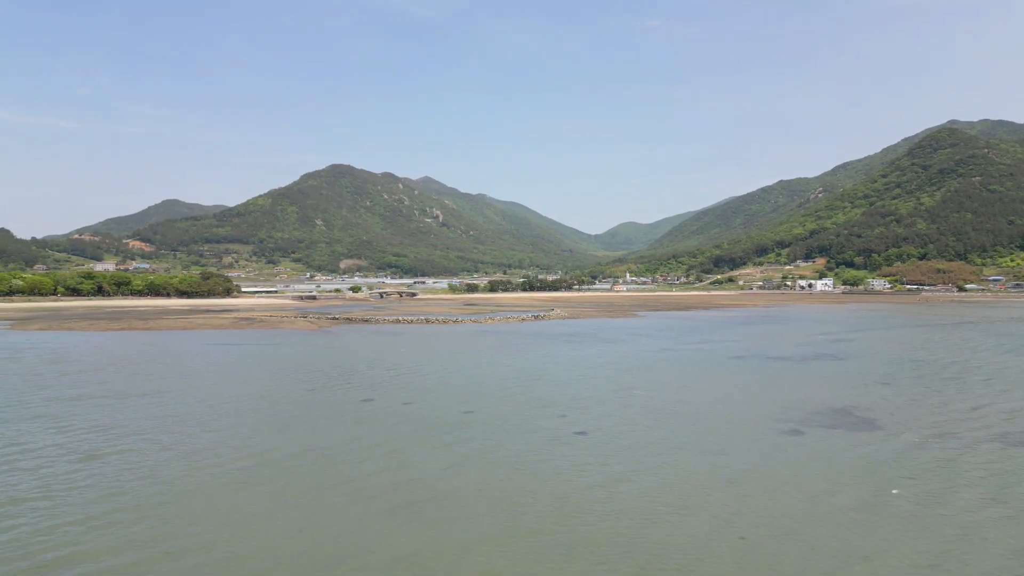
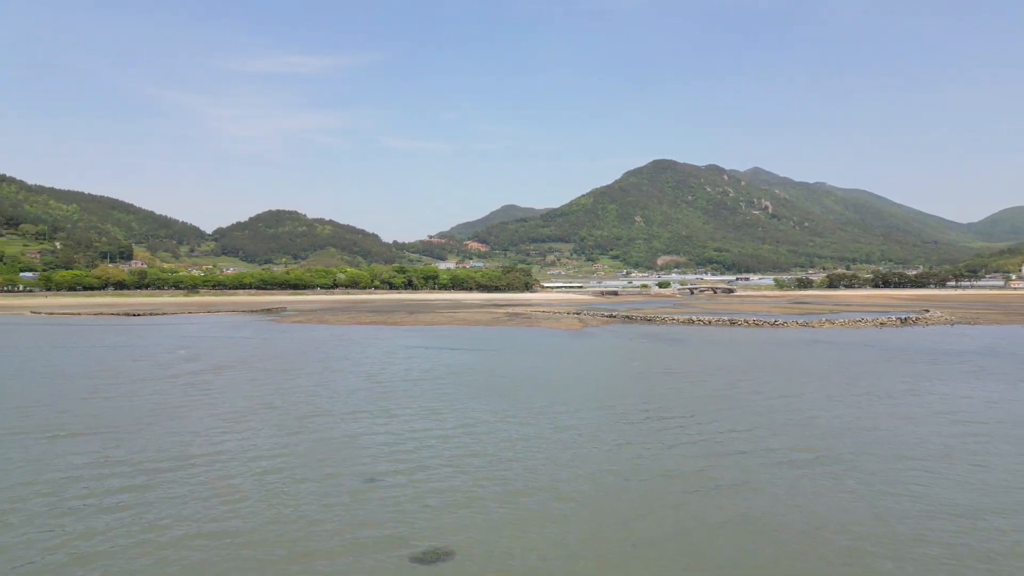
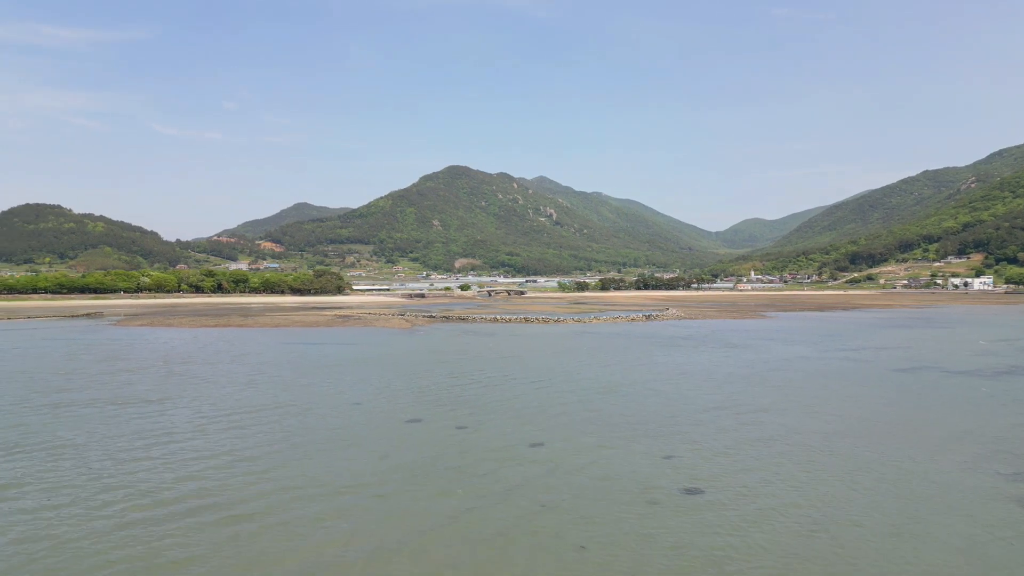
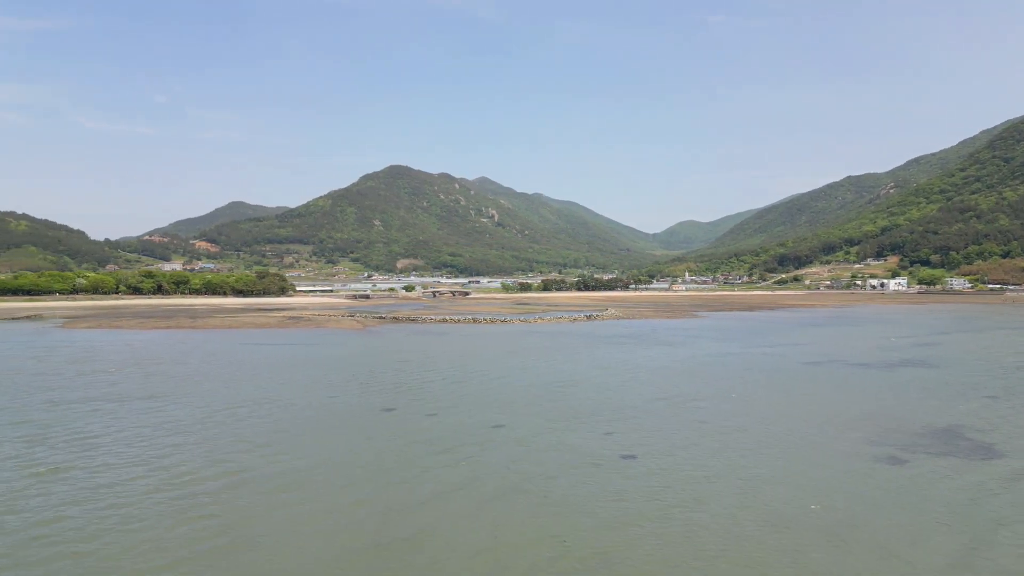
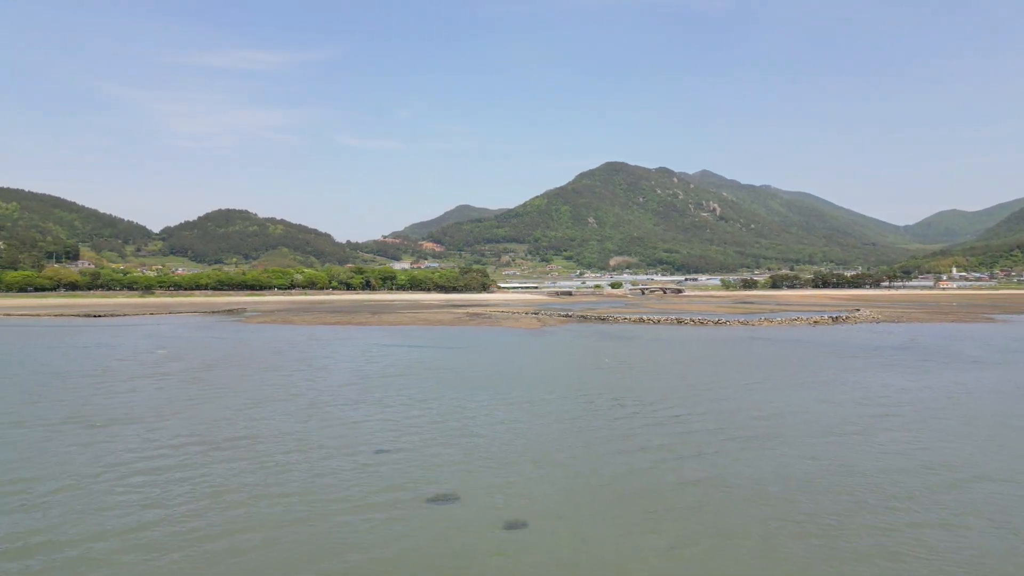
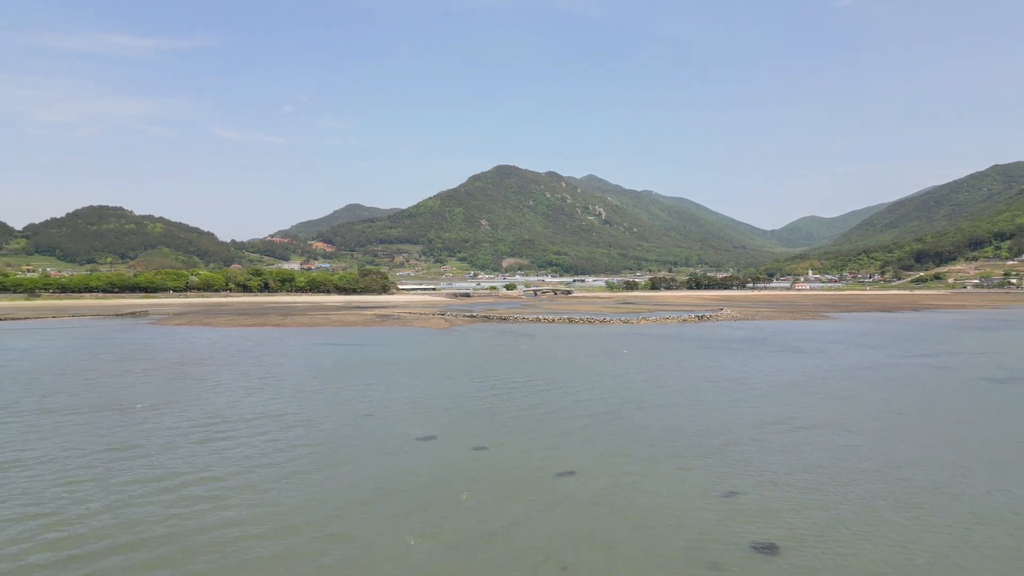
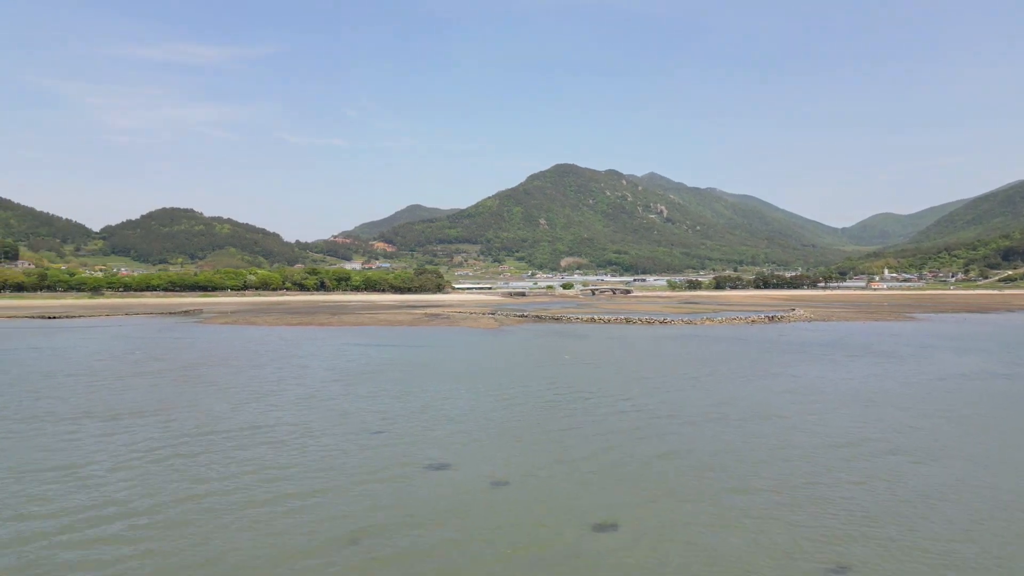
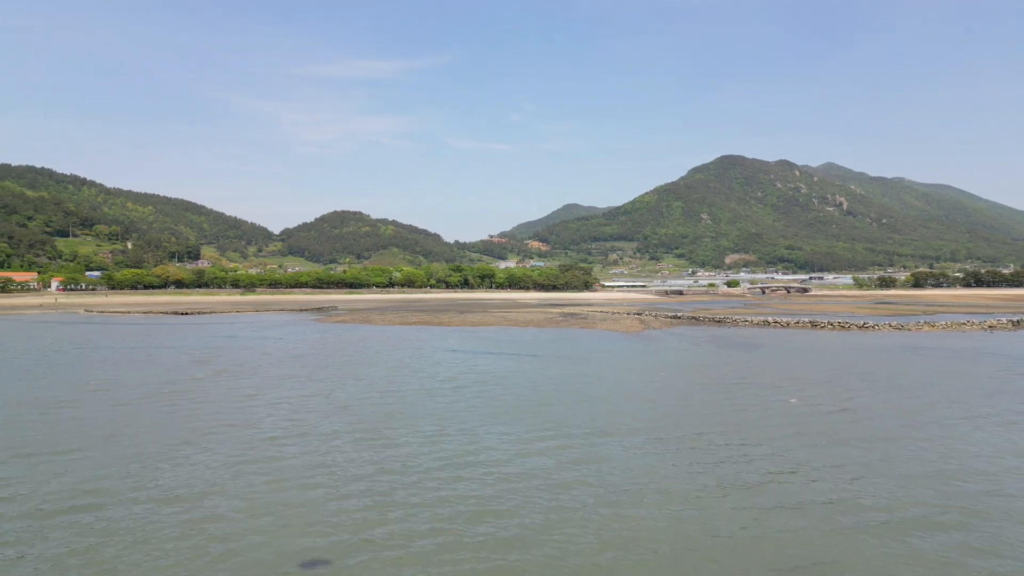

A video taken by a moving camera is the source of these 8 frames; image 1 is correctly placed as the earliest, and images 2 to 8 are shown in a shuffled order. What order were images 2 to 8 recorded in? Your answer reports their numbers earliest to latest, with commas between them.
4, 3, 6, 7, 5, 2, 8
